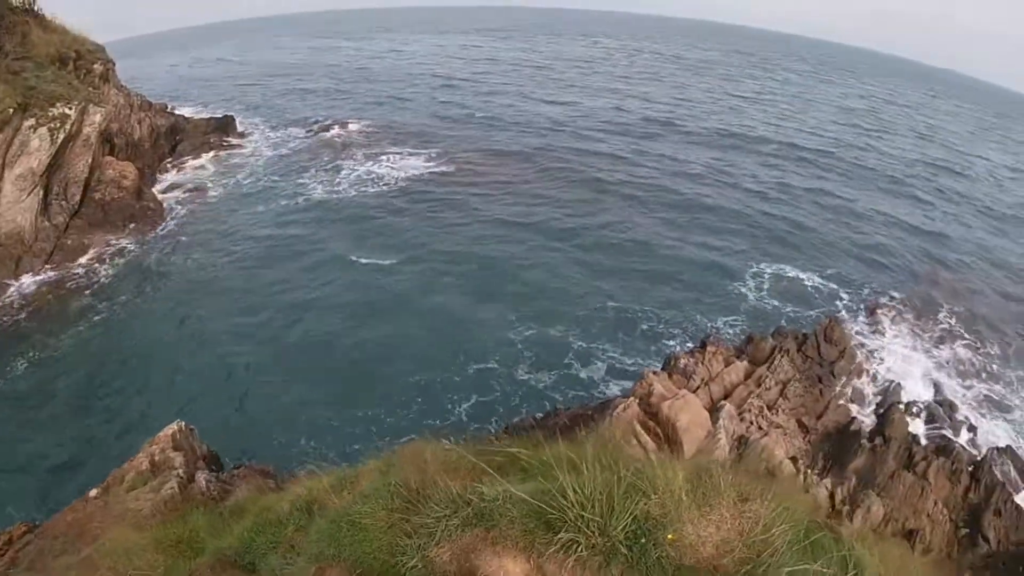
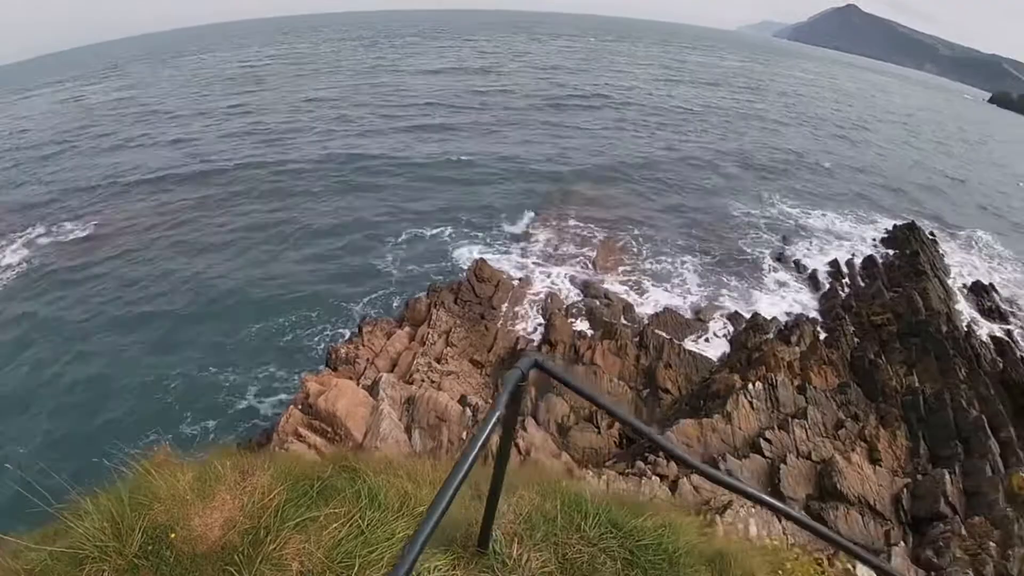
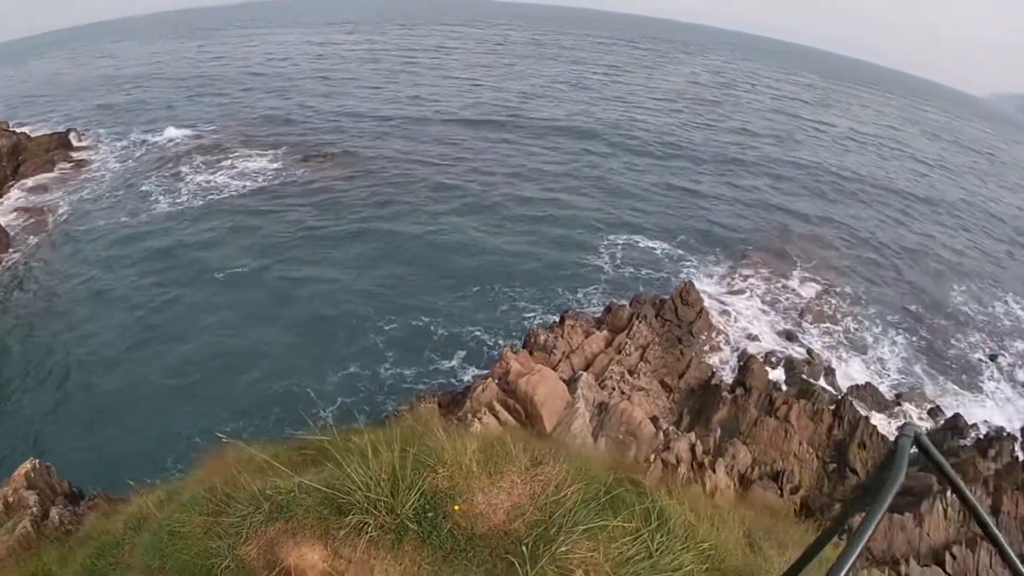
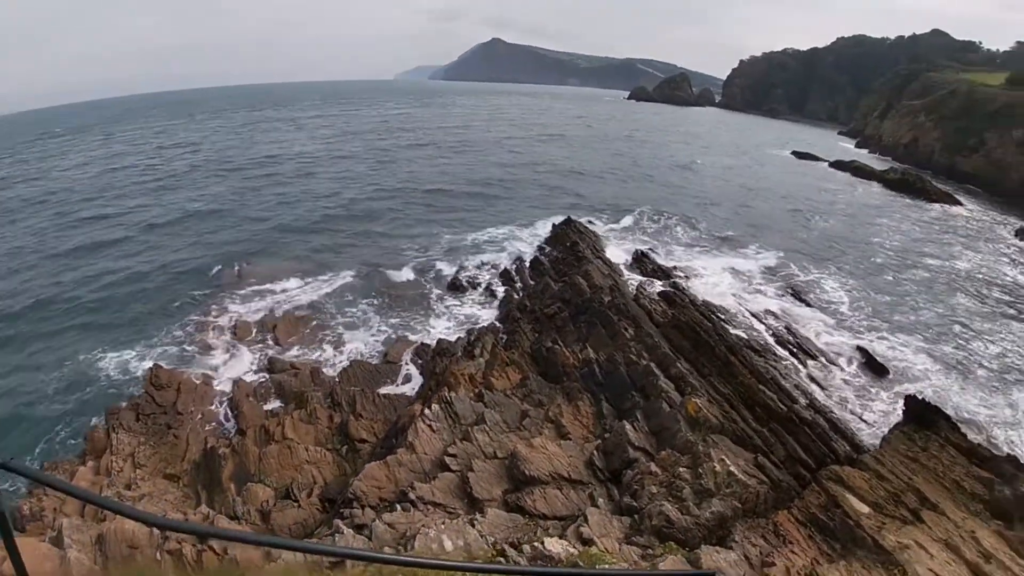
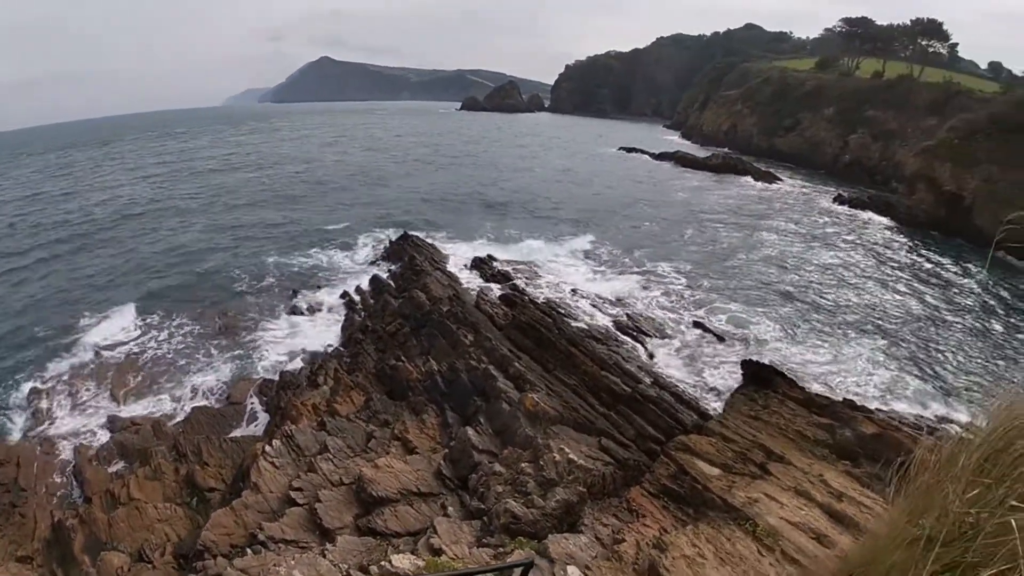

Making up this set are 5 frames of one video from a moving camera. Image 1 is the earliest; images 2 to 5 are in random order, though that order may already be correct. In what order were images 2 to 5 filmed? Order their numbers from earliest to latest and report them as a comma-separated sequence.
3, 2, 4, 5
